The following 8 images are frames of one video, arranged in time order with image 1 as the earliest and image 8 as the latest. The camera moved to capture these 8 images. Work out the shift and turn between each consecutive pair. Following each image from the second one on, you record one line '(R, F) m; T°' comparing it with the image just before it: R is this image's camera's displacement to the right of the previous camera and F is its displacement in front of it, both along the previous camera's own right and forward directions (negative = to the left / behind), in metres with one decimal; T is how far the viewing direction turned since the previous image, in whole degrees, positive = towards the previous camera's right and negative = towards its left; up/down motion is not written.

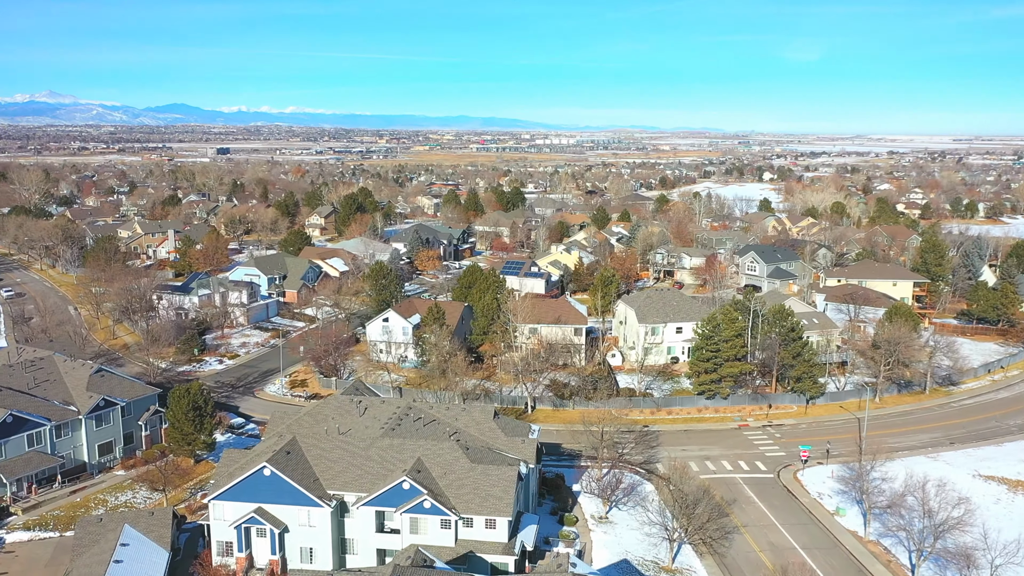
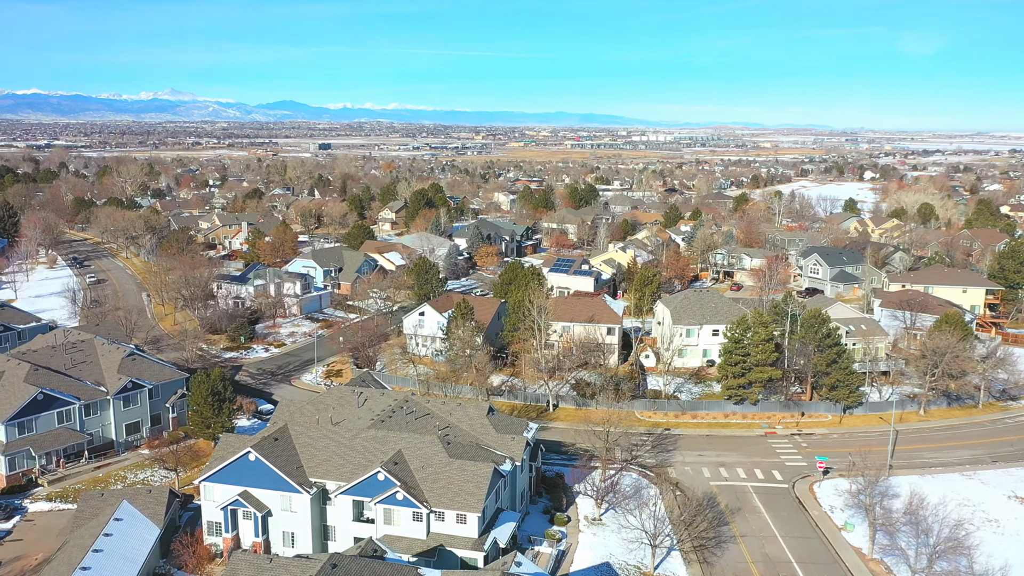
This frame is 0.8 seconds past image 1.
(+3.1, +0.2) m; -6°
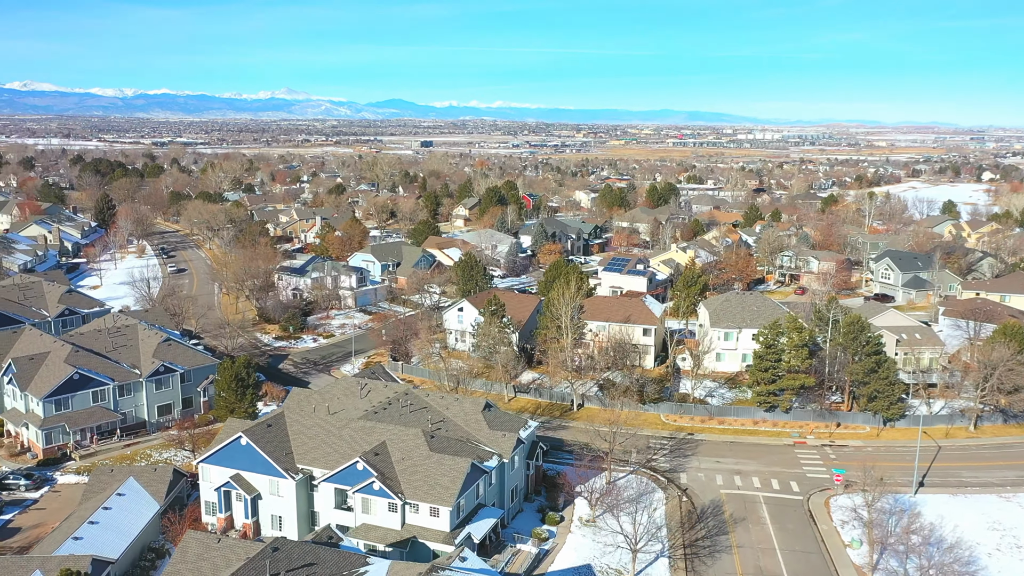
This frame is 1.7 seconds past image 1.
(+3.2, +0.2) m; -7°
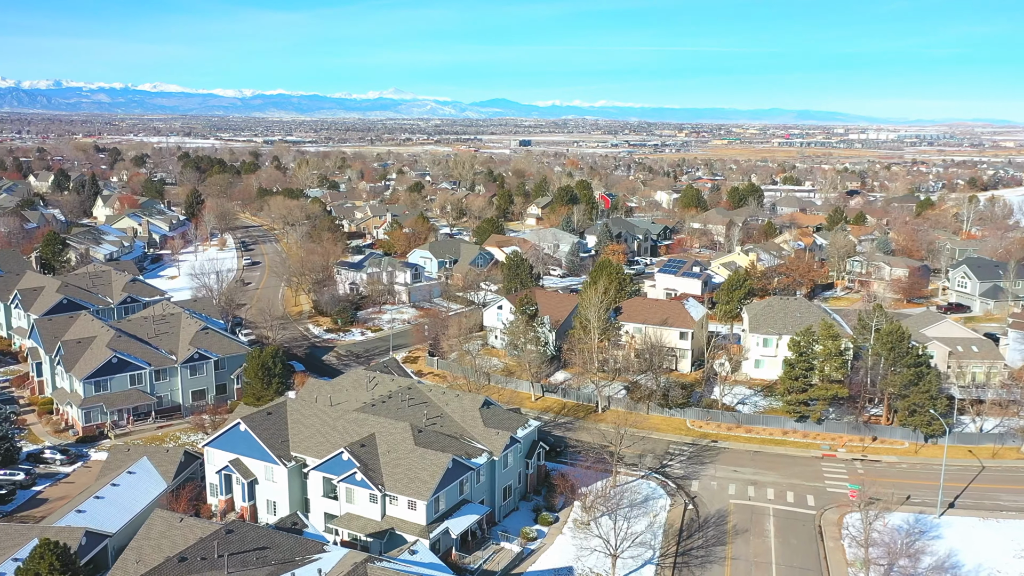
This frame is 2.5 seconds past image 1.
(+3.1, +0.2) m; -7°
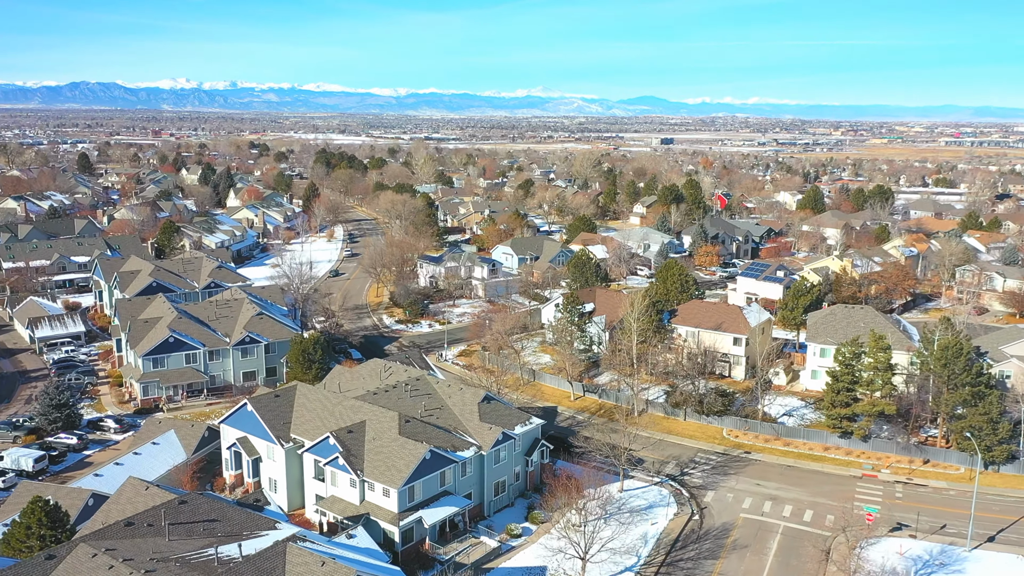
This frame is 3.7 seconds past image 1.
(+4.5, +0.3) m; -9°
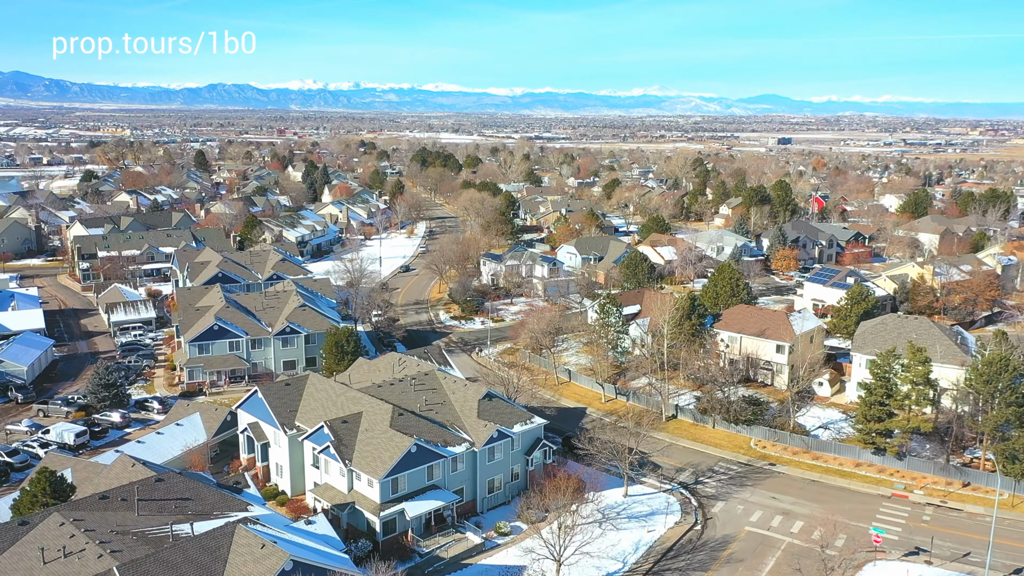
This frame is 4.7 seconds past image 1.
(+3.5, +0.2) m; -7°
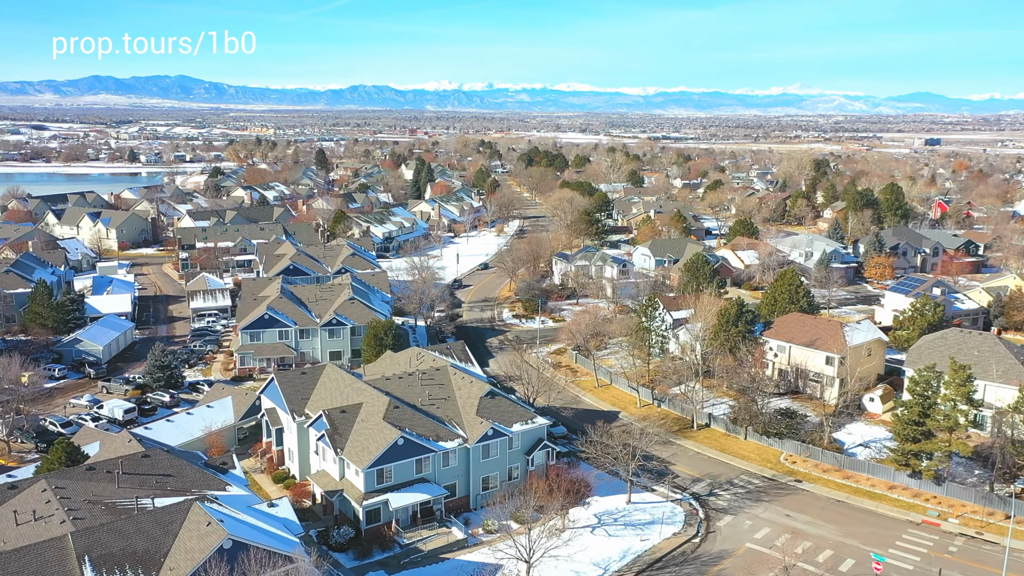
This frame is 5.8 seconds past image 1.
(+4.0, +0.3) m; -9°
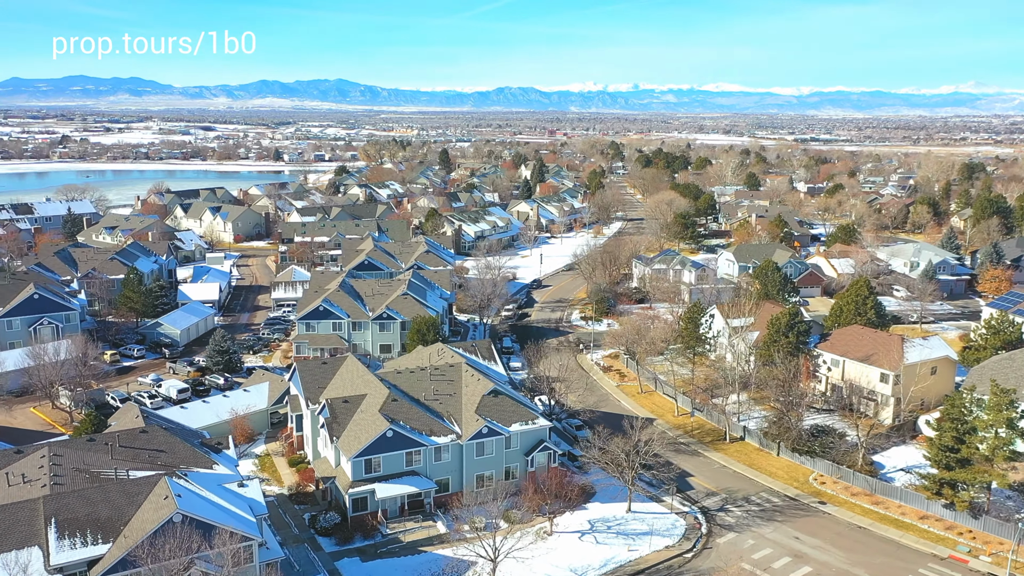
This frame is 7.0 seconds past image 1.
(+4.4, +0.3) m; -9°
